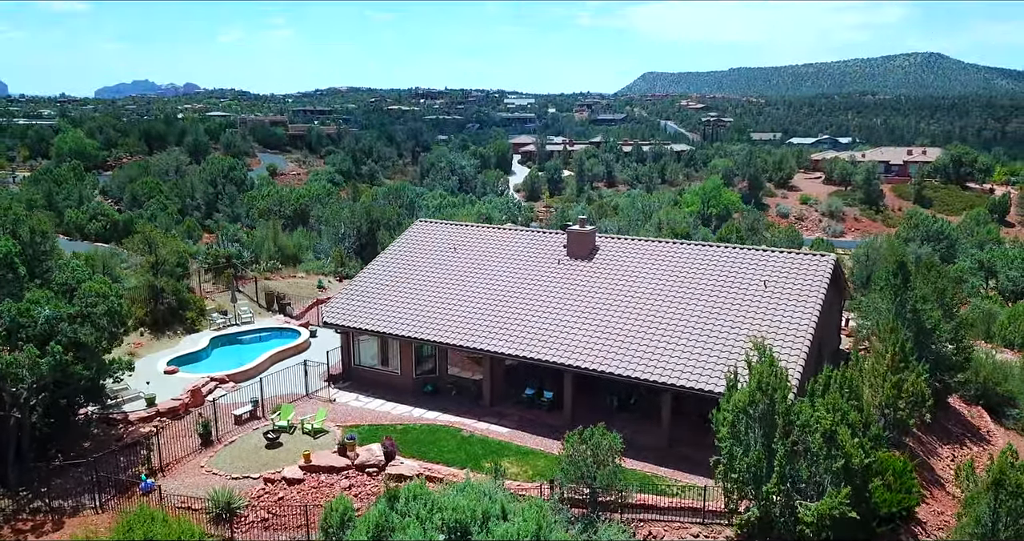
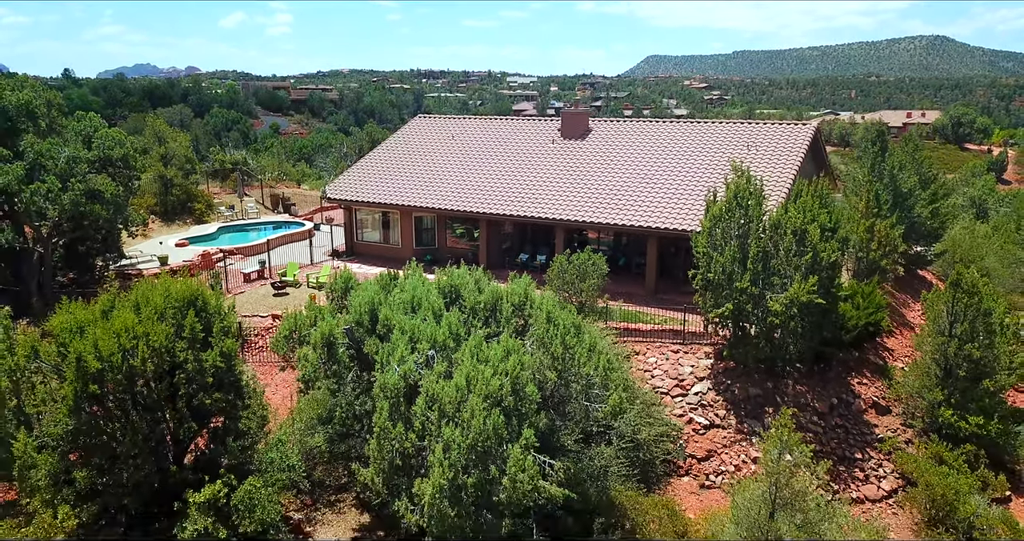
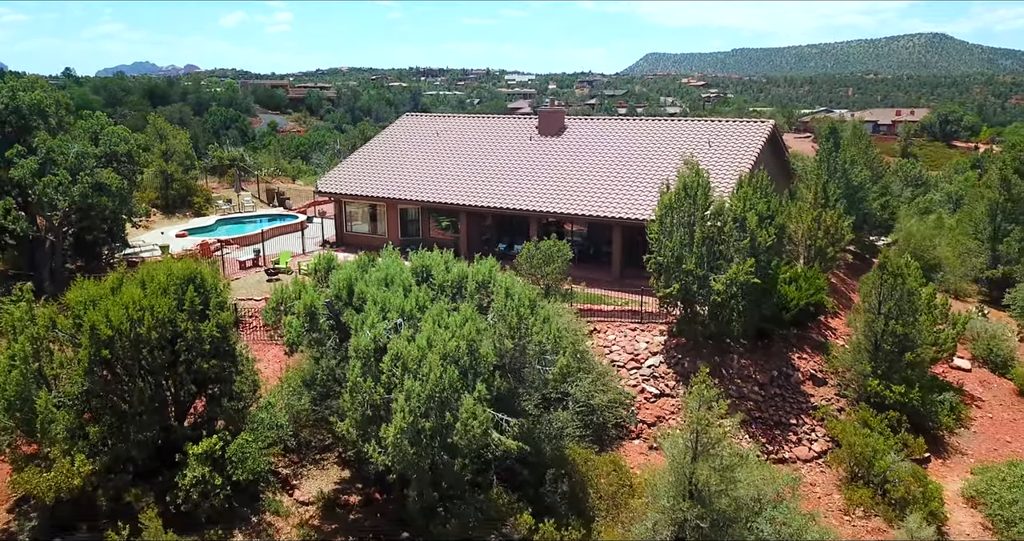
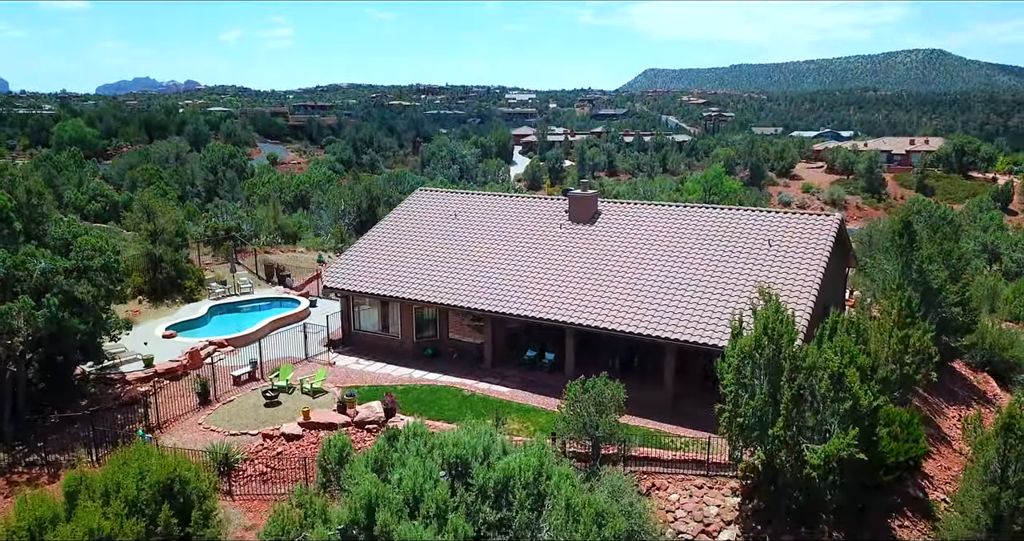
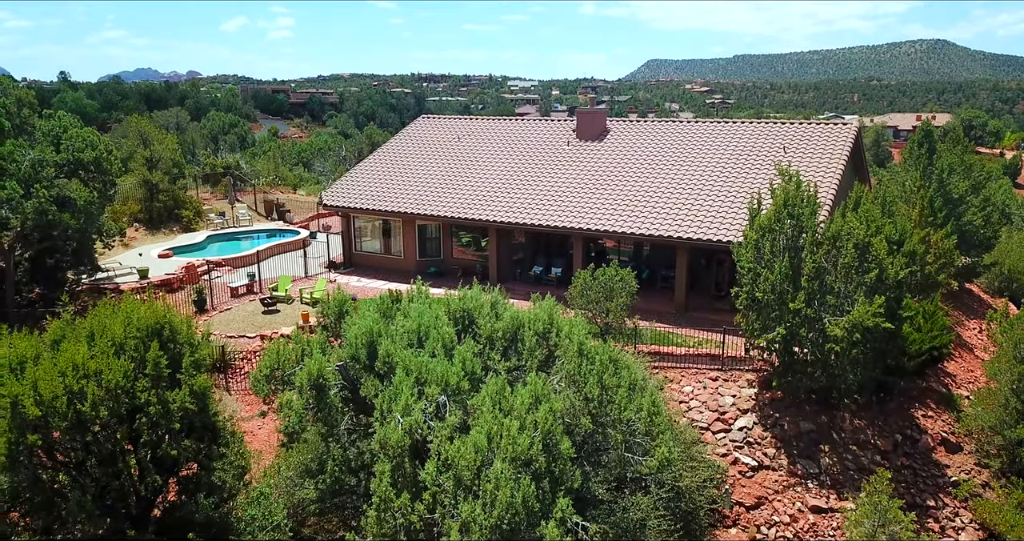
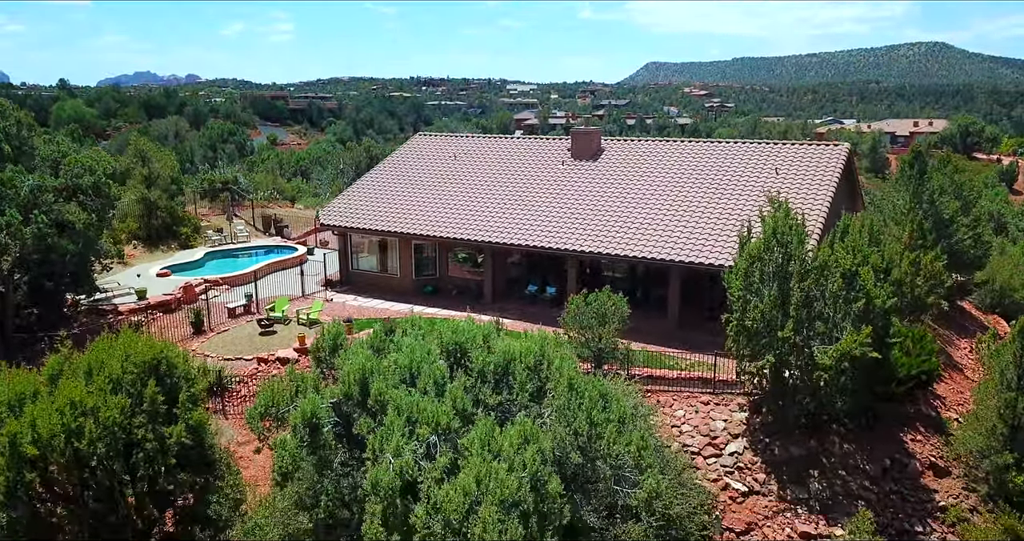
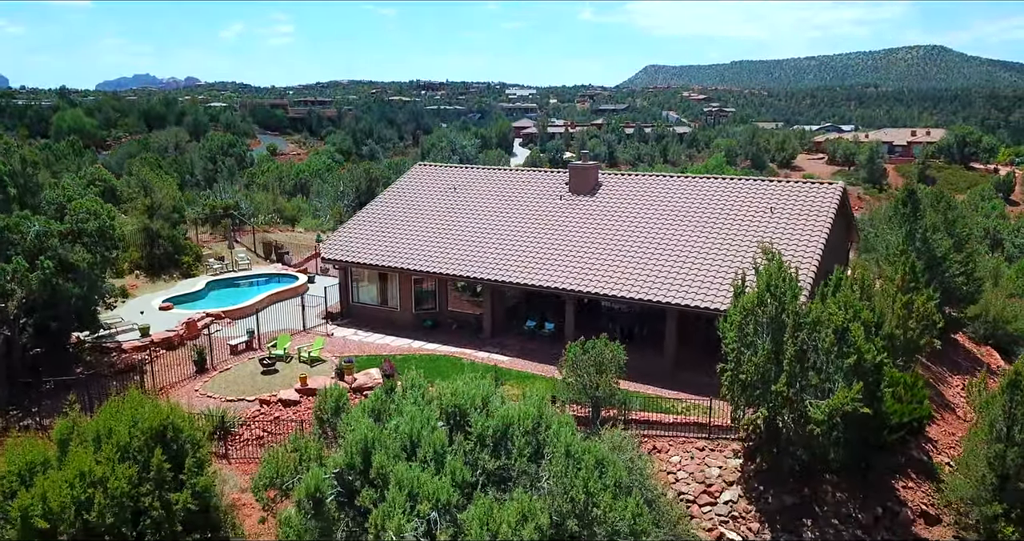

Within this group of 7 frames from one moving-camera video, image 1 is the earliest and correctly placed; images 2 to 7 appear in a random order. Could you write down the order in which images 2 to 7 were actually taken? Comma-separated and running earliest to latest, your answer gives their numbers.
4, 7, 6, 5, 2, 3
